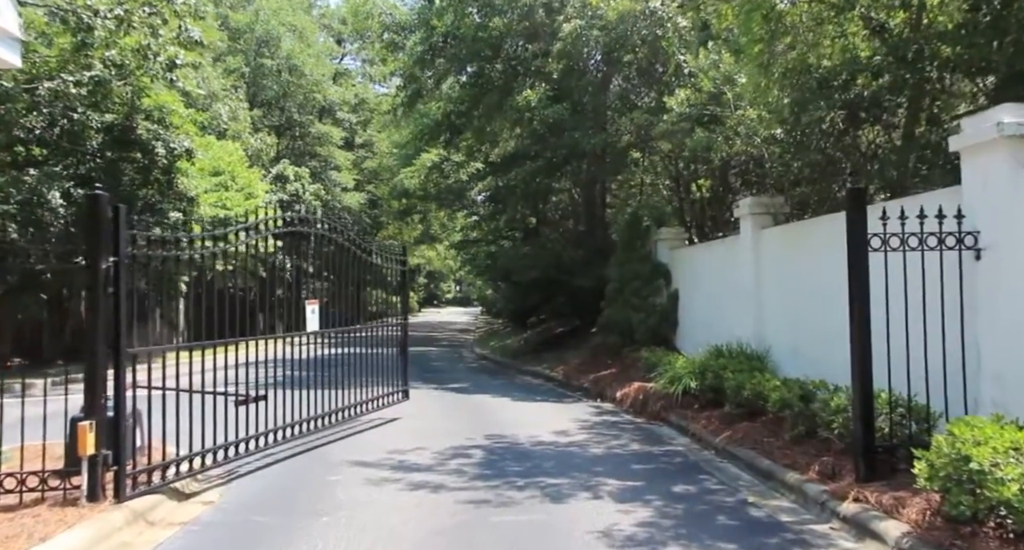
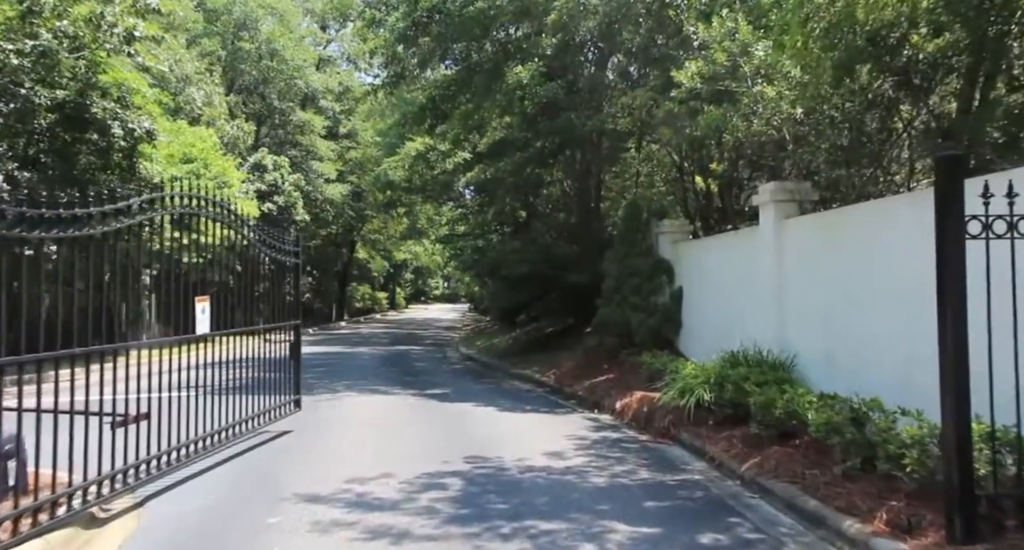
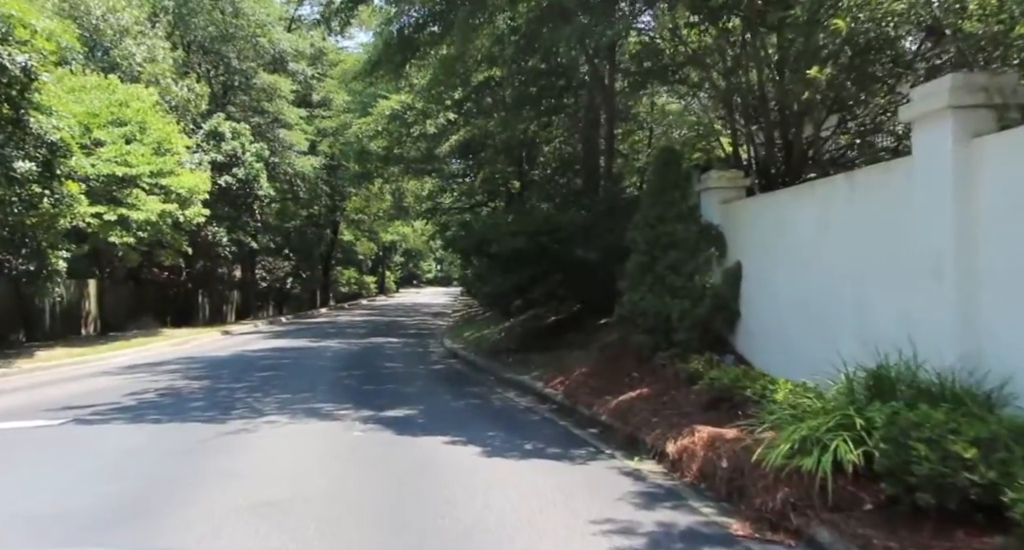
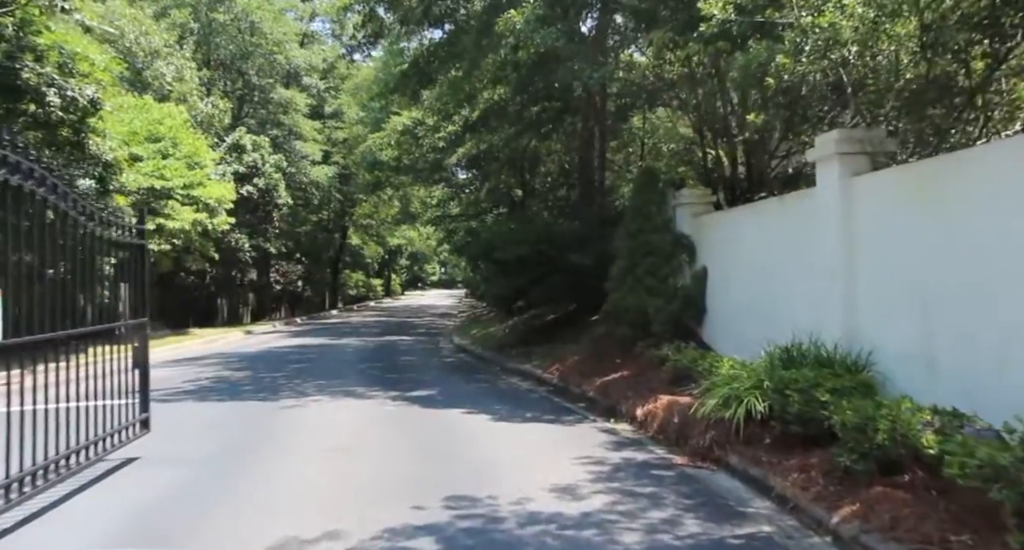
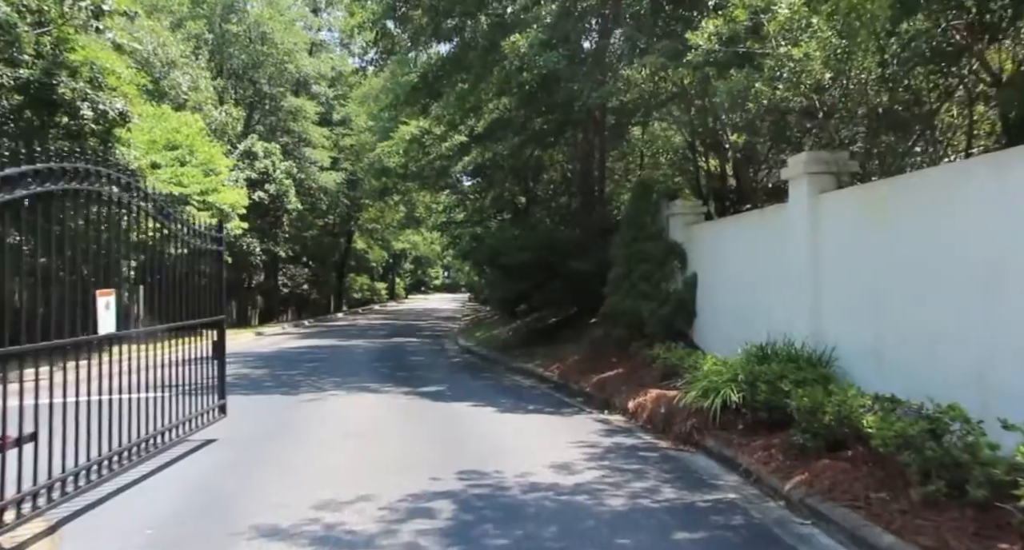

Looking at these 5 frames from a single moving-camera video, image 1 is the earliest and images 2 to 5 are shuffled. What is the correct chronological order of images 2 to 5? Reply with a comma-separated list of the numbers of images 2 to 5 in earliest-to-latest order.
2, 5, 4, 3
